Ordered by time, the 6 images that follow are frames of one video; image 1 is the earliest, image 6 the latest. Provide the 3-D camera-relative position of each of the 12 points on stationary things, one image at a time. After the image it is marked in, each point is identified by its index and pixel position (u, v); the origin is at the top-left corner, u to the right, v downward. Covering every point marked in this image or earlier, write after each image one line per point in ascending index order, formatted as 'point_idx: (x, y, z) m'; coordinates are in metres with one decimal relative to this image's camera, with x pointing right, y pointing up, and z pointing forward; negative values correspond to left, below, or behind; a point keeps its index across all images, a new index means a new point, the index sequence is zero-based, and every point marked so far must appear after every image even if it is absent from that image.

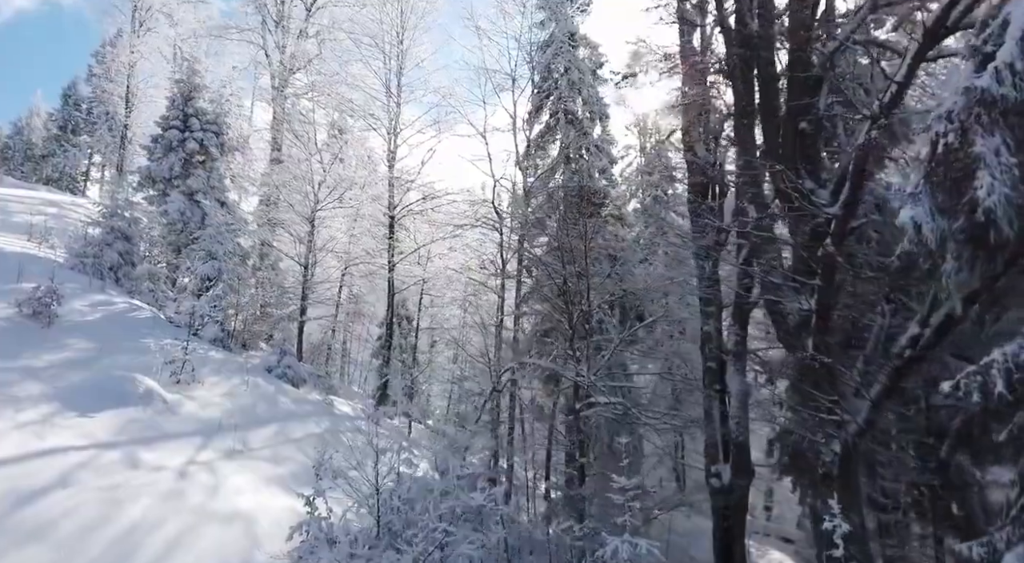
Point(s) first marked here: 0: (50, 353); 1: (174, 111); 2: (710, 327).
0: (-5.9, -0.9, +8.2) m
1: (-8.8, +4.4, +16.5) m
2: (+3.2, -0.7, +10.3) m
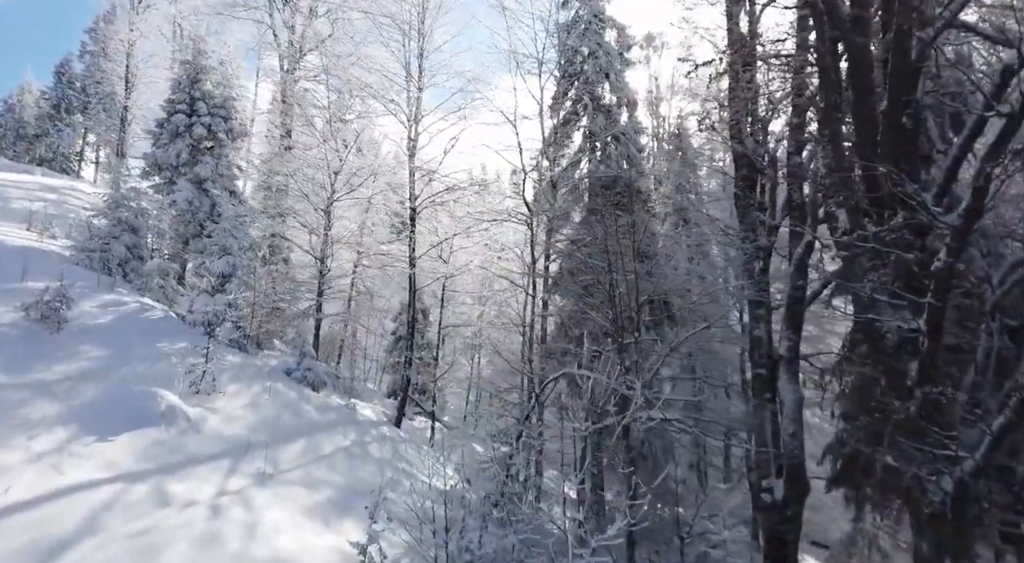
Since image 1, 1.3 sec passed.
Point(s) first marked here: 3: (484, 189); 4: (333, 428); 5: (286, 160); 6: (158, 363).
0: (-5.3, -1.0, +7.5) m
1: (-8.2, +4.6, +15.7) m
2: (+3.8, -0.7, +9.7) m
3: (-0.6, +2.0, +13.8) m
4: (-2.7, -2.2, +9.4) m
5: (-5.2, +2.8, +14.5) m
6: (-4.8, -1.1, +8.5) m
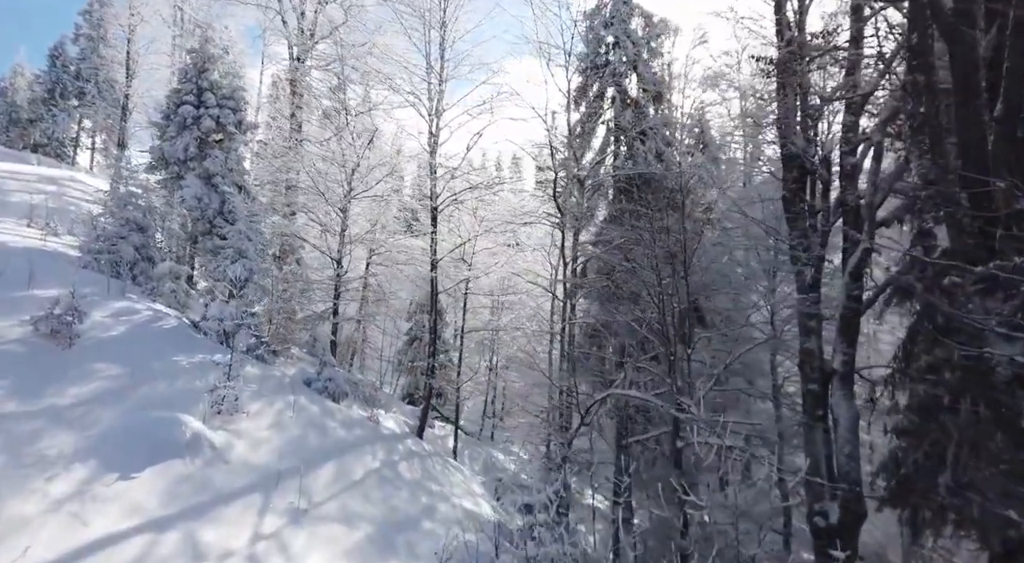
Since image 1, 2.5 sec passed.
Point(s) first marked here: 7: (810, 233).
0: (-4.8, -1.2, +6.9) m
1: (-7.7, +4.6, +14.9) m
2: (+4.3, -0.9, +9.1) m
3: (-0.1, +2.0, +13.2) m
4: (-2.1, -2.3, +8.8) m
5: (-4.7, +2.8, +13.8) m
6: (-4.2, -1.3, +7.9) m
7: (+4.5, +0.7, +9.5) m
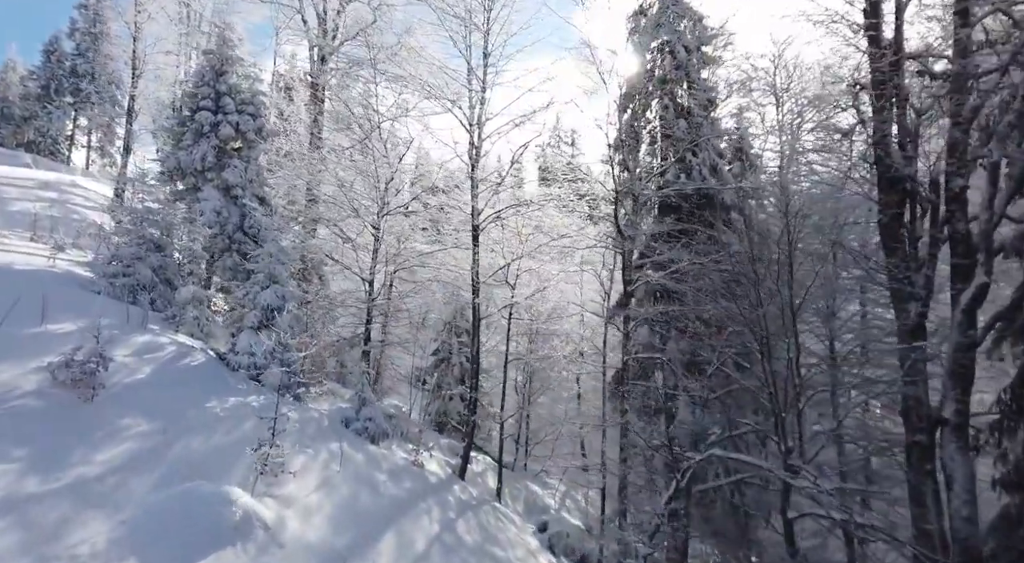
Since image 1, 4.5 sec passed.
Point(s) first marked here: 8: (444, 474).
0: (-3.8, -1.6, +5.9) m
1: (-6.8, +4.2, +13.9) m
2: (+5.3, -1.4, +8.2) m
3: (+0.8, +1.5, +12.2) m
4: (-1.2, -2.8, +7.8) m
5: (-3.8, +2.4, +12.8) m
6: (-3.3, -1.7, +6.9) m
7: (+5.4, +0.2, +8.6) m
8: (-1.1, -3.0, +10.0) m
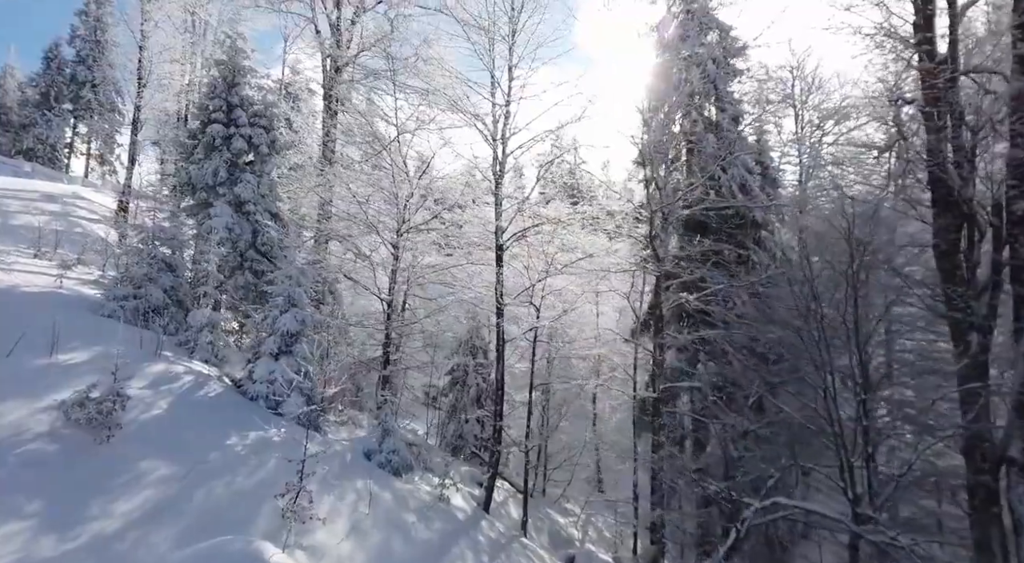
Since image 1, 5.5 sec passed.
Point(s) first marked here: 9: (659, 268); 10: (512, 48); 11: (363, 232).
0: (-3.3, -1.9, +5.4) m
1: (-6.3, +3.9, +13.4) m
2: (+5.7, -1.7, +7.7) m
3: (+1.3, +1.1, +11.7) m
4: (-0.7, -3.1, +7.3) m
5: (-3.3, +2.0, +12.3) m
6: (-2.8, -2.0, +6.4) m
7: (+5.9, -0.1, +8.1) m
8: (-0.6, -3.4, +9.5) m
9: (+2.7, +0.2, +11.2) m
10: (0.0, +4.4, +11.8) m
11: (-2.9, +0.9, +12.3) m
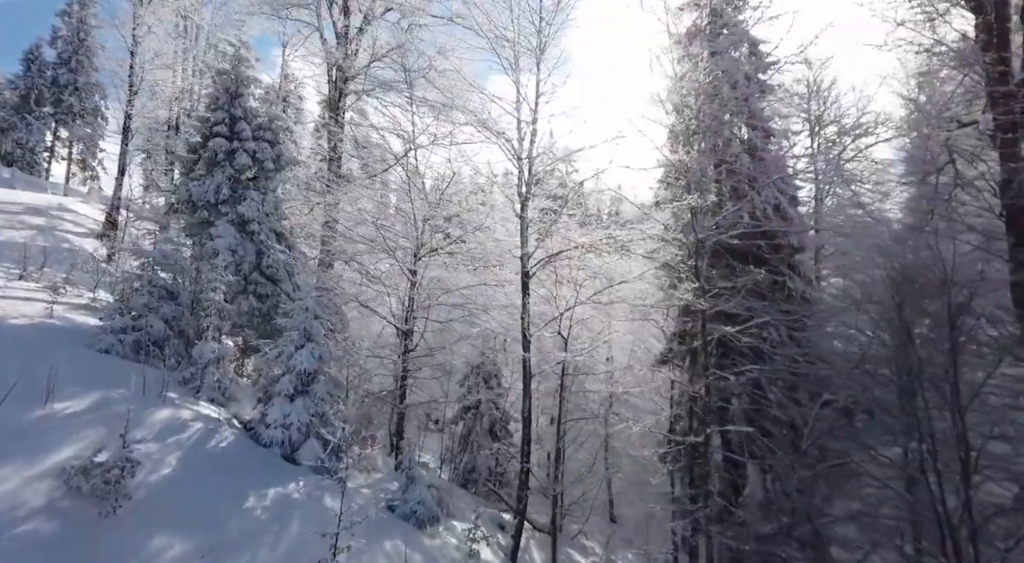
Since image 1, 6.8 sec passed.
0: (-2.8, -2.3, +4.6) m
1: (-5.9, +3.4, +12.6) m
2: (+6.3, -2.2, +7.1) m
3: (+1.7, +0.6, +11.1) m
4: (-0.2, -3.5, +6.6) m
5: (-2.9, +1.5, +11.6) m
6: (-2.2, -2.4, +5.6) m
7: (+6.4, -0.6, +7.5) m
8: (-0.1, -3.9, +8.8) m
9: (+3.2, -0.3, +10.6) m
10: (+0.5, +3.9, +11.1) m
11: (-2.5, +0.4, +11.5) m
